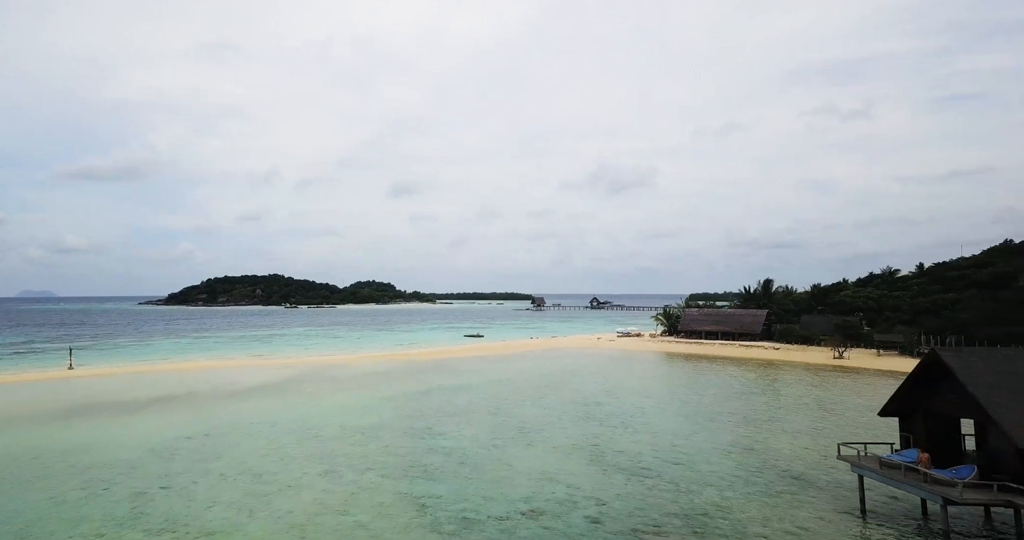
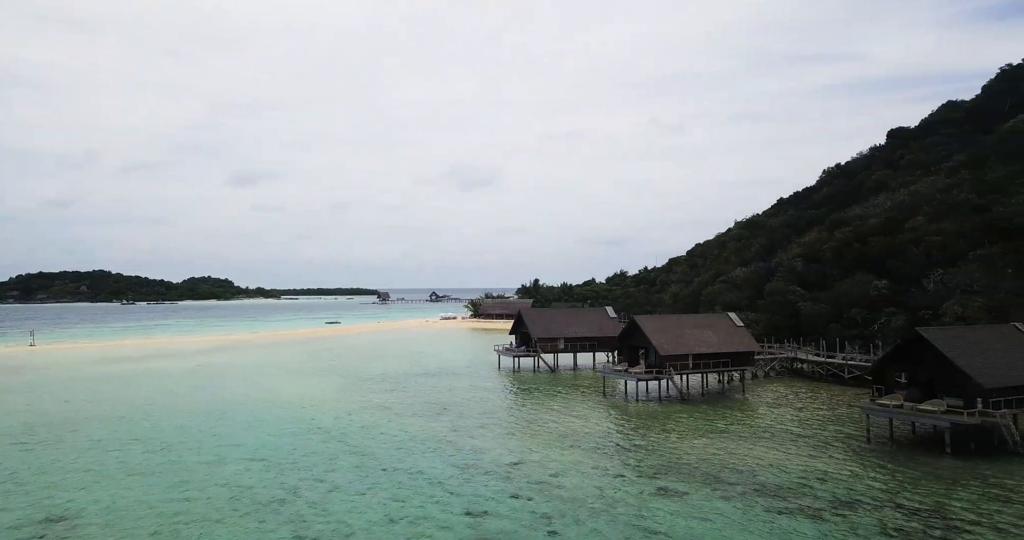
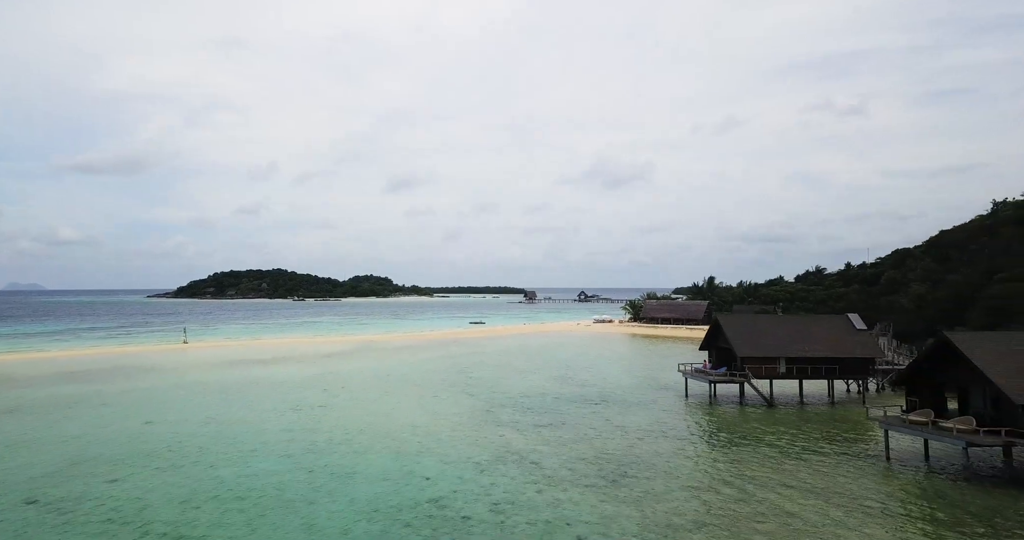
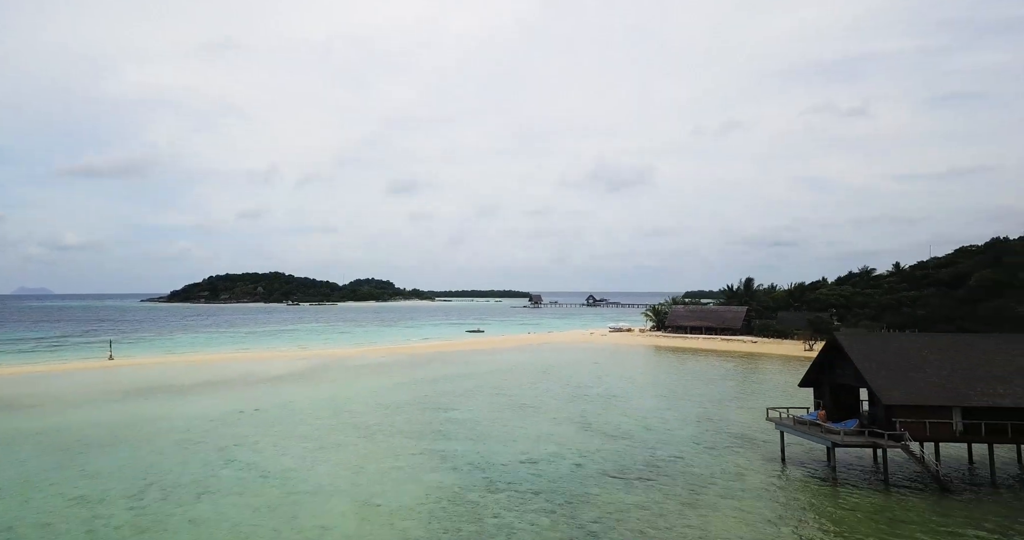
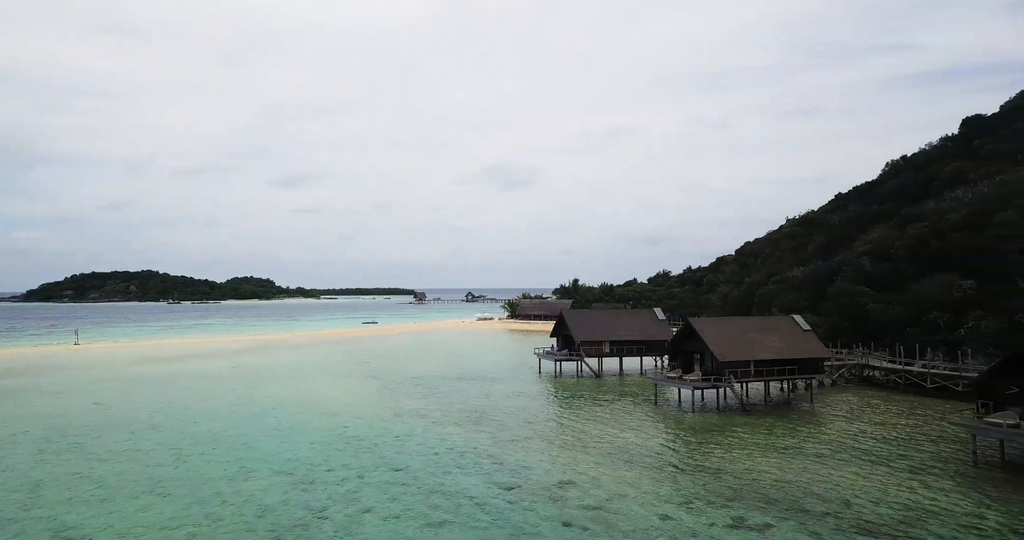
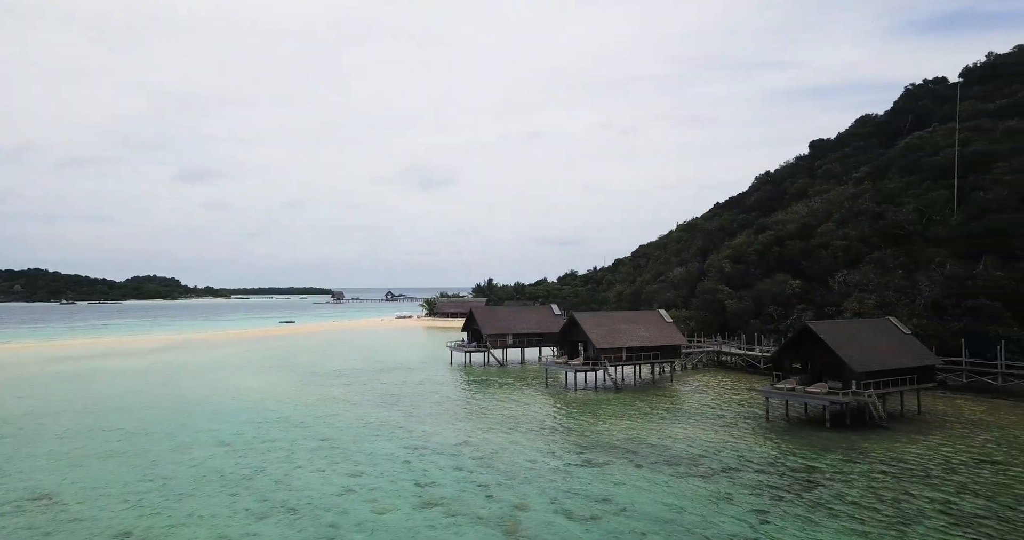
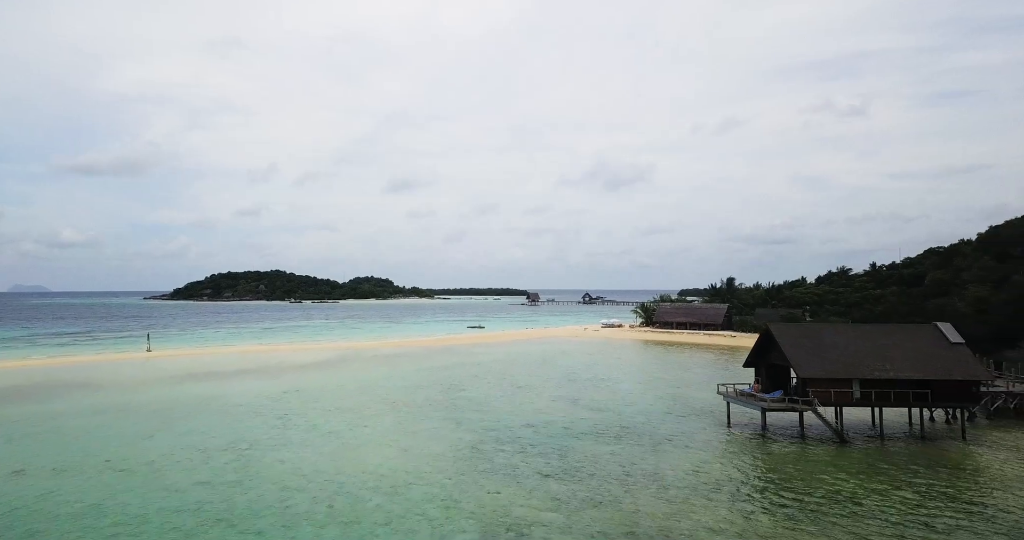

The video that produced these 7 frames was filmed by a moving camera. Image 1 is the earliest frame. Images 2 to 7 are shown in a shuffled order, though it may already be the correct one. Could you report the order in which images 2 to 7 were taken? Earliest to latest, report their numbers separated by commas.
4, 7, 3, 5, 2, 6
